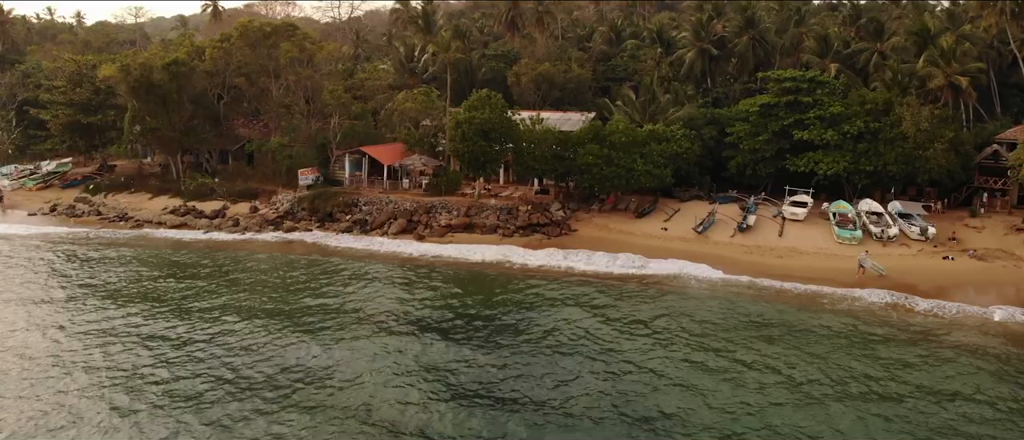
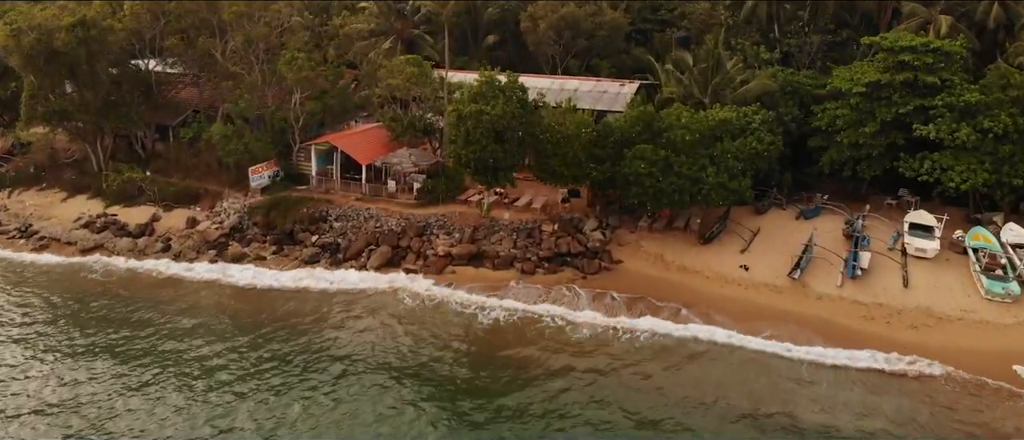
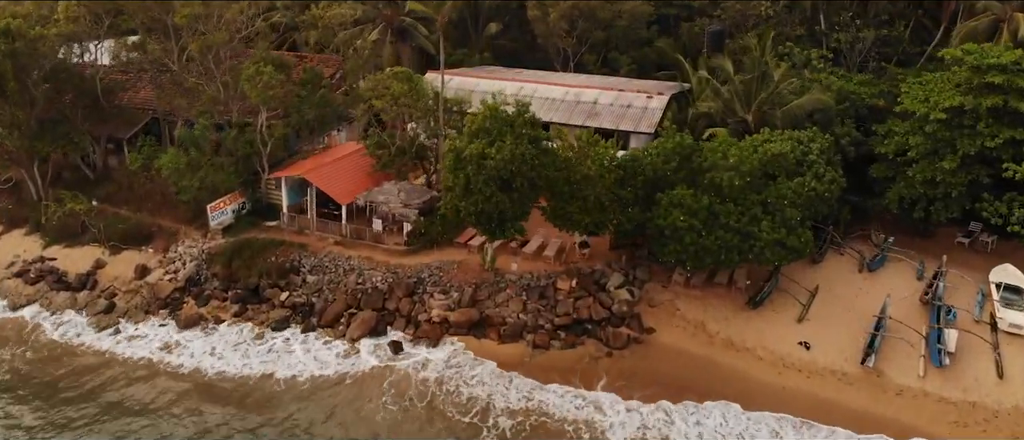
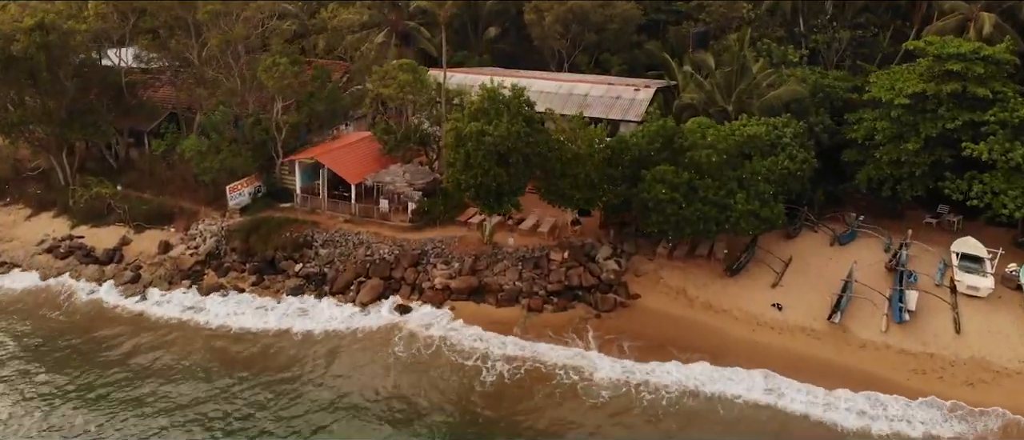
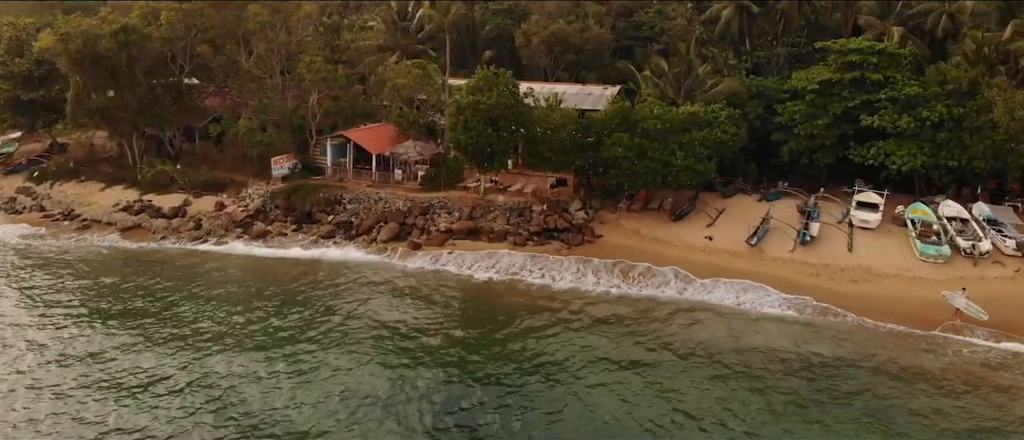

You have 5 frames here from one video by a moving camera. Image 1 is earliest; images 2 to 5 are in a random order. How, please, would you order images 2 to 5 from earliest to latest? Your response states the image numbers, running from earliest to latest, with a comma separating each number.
5, 2, 4, 3
